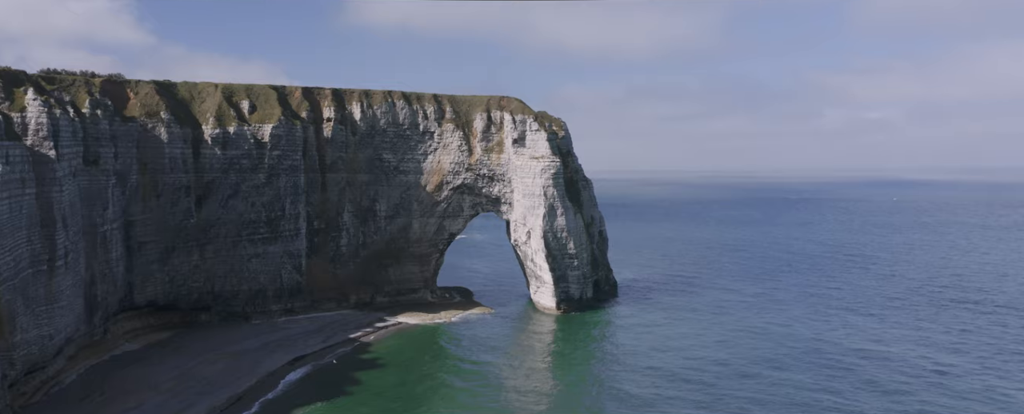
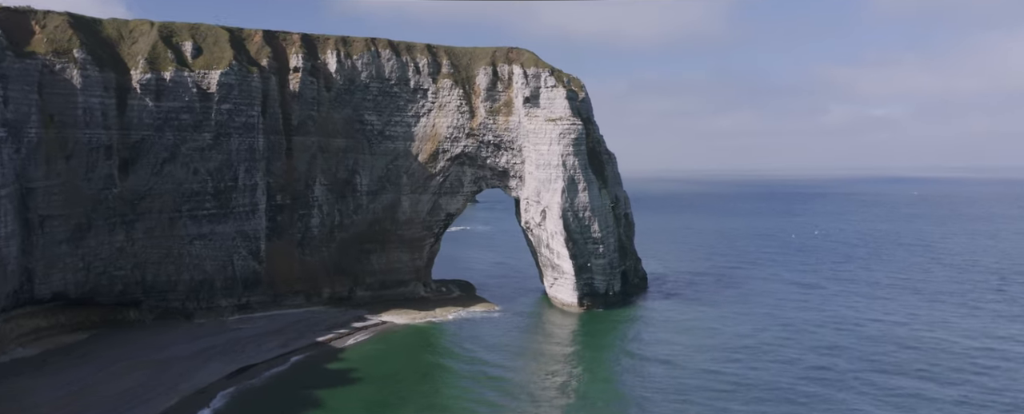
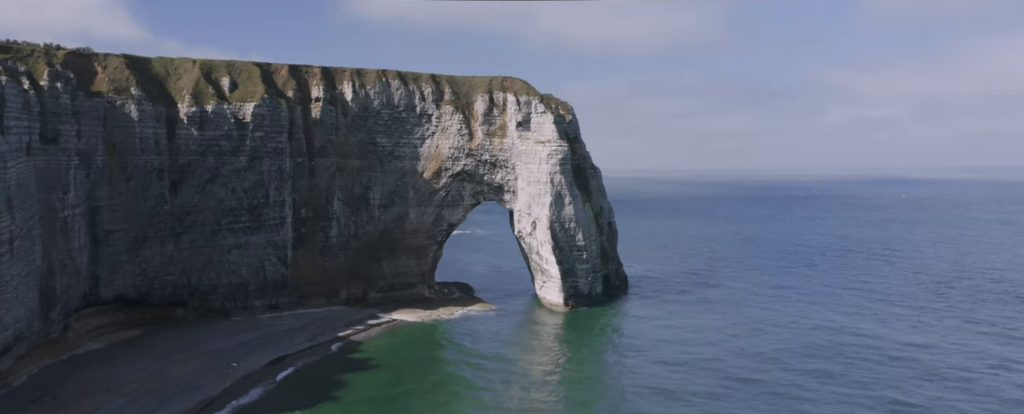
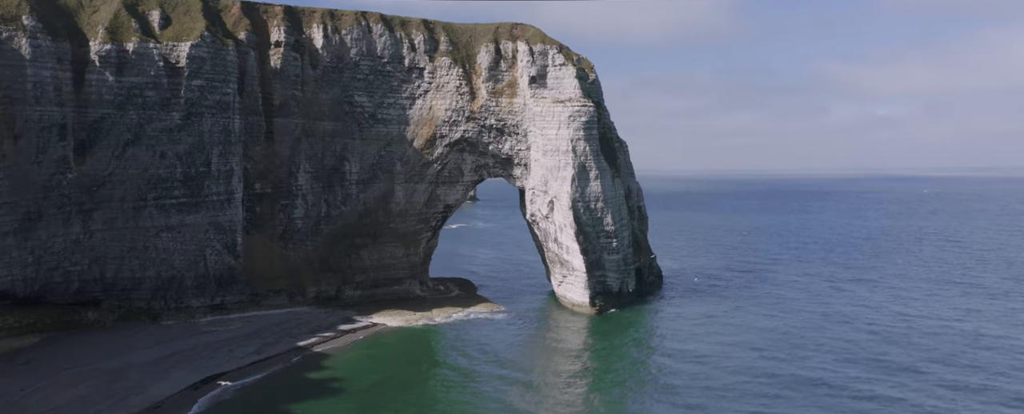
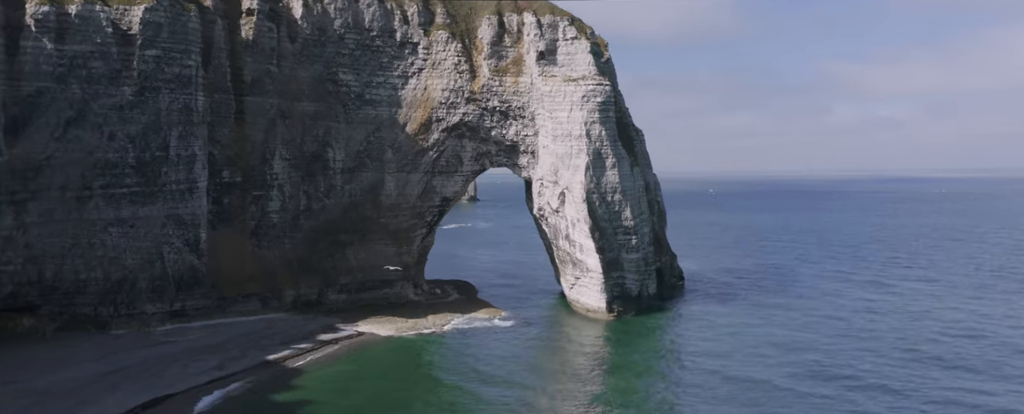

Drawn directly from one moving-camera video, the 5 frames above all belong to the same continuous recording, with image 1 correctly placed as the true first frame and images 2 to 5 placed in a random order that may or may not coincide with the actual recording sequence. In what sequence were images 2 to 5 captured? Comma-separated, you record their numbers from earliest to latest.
3, 2, 4, 5
